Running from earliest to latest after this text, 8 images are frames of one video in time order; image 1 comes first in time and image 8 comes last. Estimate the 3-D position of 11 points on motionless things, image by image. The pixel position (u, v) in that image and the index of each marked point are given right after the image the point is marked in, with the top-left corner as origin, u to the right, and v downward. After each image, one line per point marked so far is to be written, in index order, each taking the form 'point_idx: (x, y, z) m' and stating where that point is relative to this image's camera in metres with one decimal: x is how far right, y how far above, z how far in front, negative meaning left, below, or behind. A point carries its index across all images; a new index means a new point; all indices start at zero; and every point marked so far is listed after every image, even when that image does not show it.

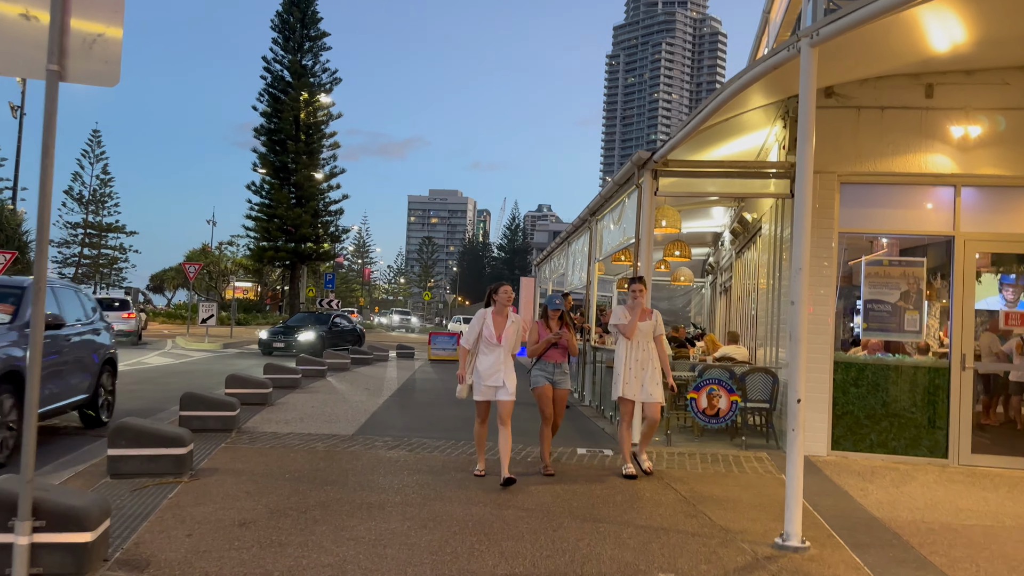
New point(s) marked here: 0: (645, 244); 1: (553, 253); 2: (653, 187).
0: (+1.5, +0.5, +8.5) m
1: (+1.0, +0.9, +19.7) m
2: (+1.6, +1.1, +8.6) m
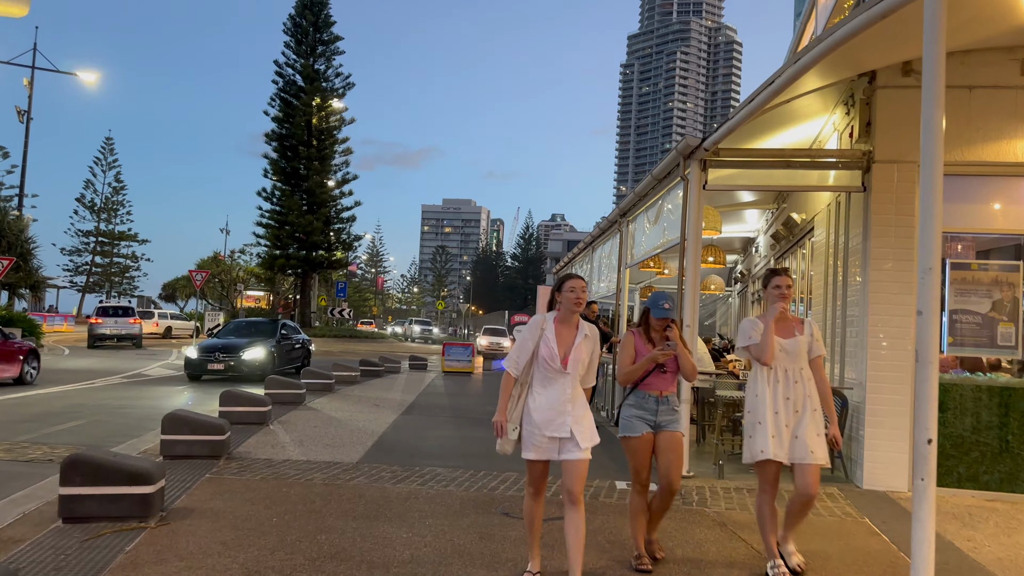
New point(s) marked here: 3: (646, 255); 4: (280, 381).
0: (+1.7, +0.4, +7.4) m
1: (+1.5, +0.7, +18.6) m
2: (+1.8, +1.0, +7.5) m
3: (+1.7, +0.4, +9.9) m
4: (-3.6, -1.4, +12.1) m
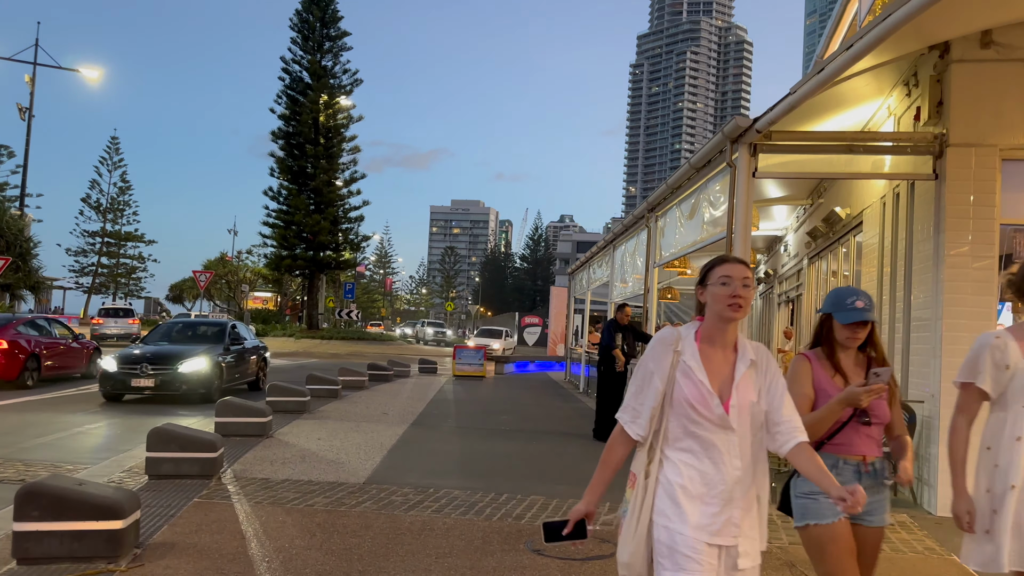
0: (+1.9, +0.4, +6.6) m
1: (+1.8, +0.7, +17.8) m
2: (+2.0, +1.0, +6.7) m
3: (+1.9, +0.4, +9.1) m
4: (-3.3, -1.4, +11.3) m
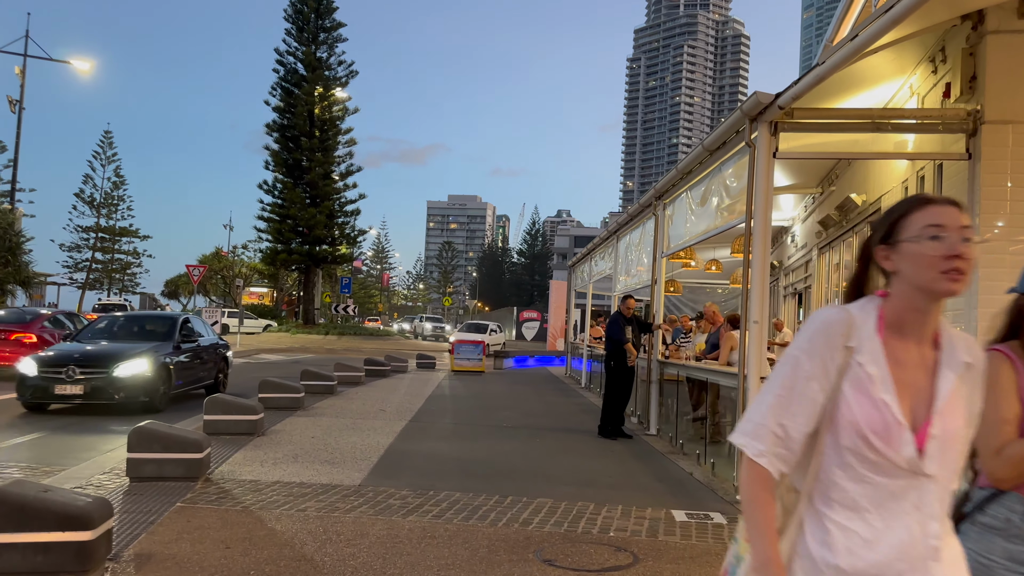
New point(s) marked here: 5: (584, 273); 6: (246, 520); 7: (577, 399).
0: (+2.0, +0.5, +6.2) m
1: (+1.8, +0.8, +17.4) m
2: (+2.1, +1.1, +6.2) m
3: (+2.0, +0.5, +8.7) m
4: (-3.3, -1.3, +10.9) m
5: (+1.8, +0.3, +19.2) m
6: (-1.8, -1.5, +5.2) m
7: (+1.2, -2.0, +14.1) m
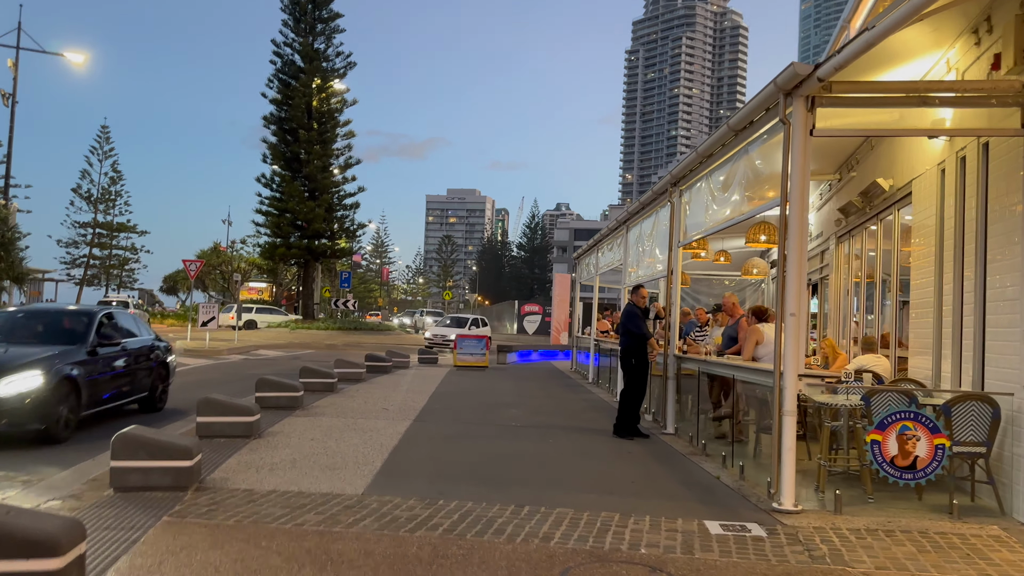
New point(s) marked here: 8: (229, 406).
0: (+2.1, +0.6, +5.7) m
1: (+1.9, +1.0, +16.9) m
2: (+2.2, +1.2, +5.7) m
3: (+2.1, +0.6, +8.2) m
4: (-3.2, -1.3, +10.4) m
5: (+1.9, +0.5, +18.7) m
6: (-1.6, -1.5, +4.7) m
7: (+1.3, -1.9, +13.6) m
8: (-3.0, -1.2, +8.2) m
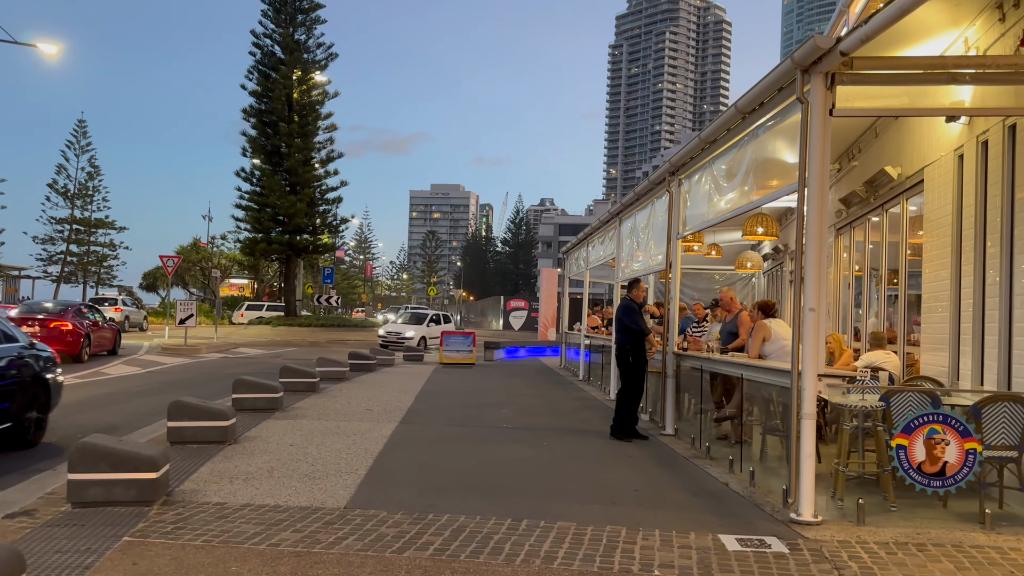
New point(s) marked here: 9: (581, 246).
0: (+2.0, +0.6, +5.3) m
1: (+1.6, +1.1, +16.4) m
2: (+2.1, +1.3, +5.3) m
3: (+2.0, +0.7, +7.7) m
4: (-3.3, -1.2, +9.9) m
5: (+1.6, +0.6, +18.3) m
6: (-1.7, -1.5, +4.2) m
7: (+1.1, -1.8, +13.2) m
8: (-3.0, -1.2, +7.7) m
9: (+1.6, +1.0, +18.1) m
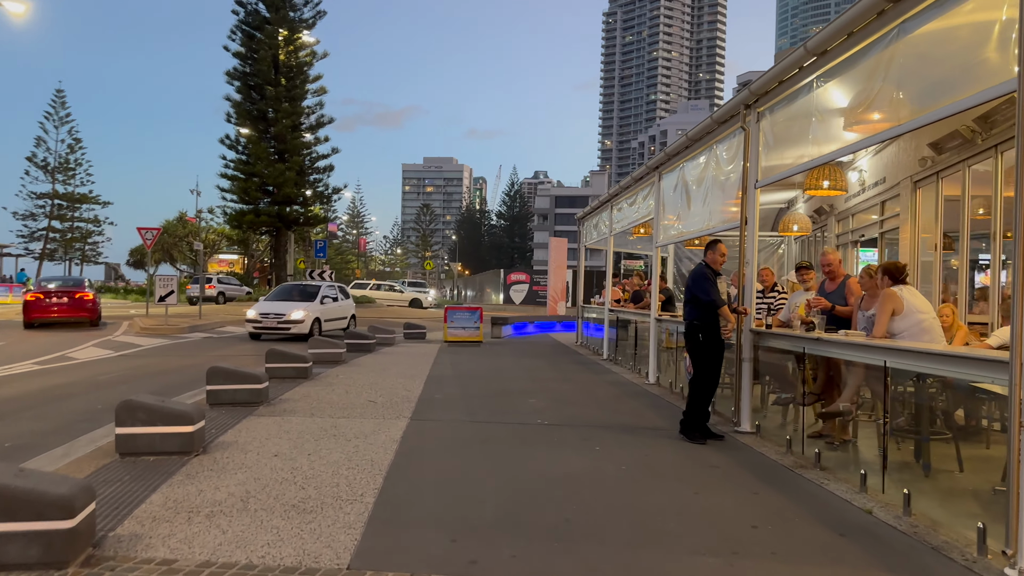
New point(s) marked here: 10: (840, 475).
0: (+2.4, +0.9, +3.5) m
1: (+1.9, +1.7, +14.7) m
2: (+2.5, +1.5, +3.6) m
3: (+2.3, +1.0, +6.0) m
4: (-2.9, -0.9, +8.2) m
5: (+1.8, +1.3, +16.5) m
6: (-1.3, -1.3, +2.5) m
7: (+1.4, -1.3, +11.5) m
8: (-2.7, -0.9, +5.9) m
9: (+1.9, +1.6, +16.4) m
10: (+2.4, -1.4, +5.8) m
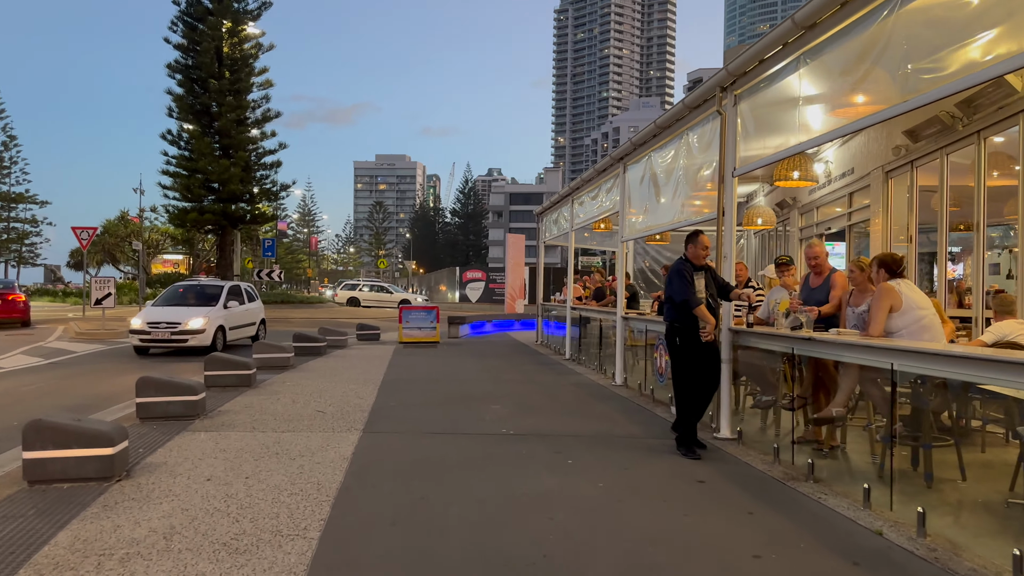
0: (+2.3, +0.9, +3.1) m
1: (+1.1, +1.7, +14.2) m
2: (+2.3, +1.5, +3.1) m
3: (+2.1, +1.0, +5.5) m
4: (-3.3, -0.9, +7.4) m
5: (+0.9, +1.3, +16.0) m
6: (-1.3, -1.3, +1.9) m
7: (+0.9, -1.3, +11.0) m
8: (-2.9, -1.0, +5.2) m
9: (+1.0, +1.7, +15.9) m
10: (+2.2, -1.3, +5.3) m
